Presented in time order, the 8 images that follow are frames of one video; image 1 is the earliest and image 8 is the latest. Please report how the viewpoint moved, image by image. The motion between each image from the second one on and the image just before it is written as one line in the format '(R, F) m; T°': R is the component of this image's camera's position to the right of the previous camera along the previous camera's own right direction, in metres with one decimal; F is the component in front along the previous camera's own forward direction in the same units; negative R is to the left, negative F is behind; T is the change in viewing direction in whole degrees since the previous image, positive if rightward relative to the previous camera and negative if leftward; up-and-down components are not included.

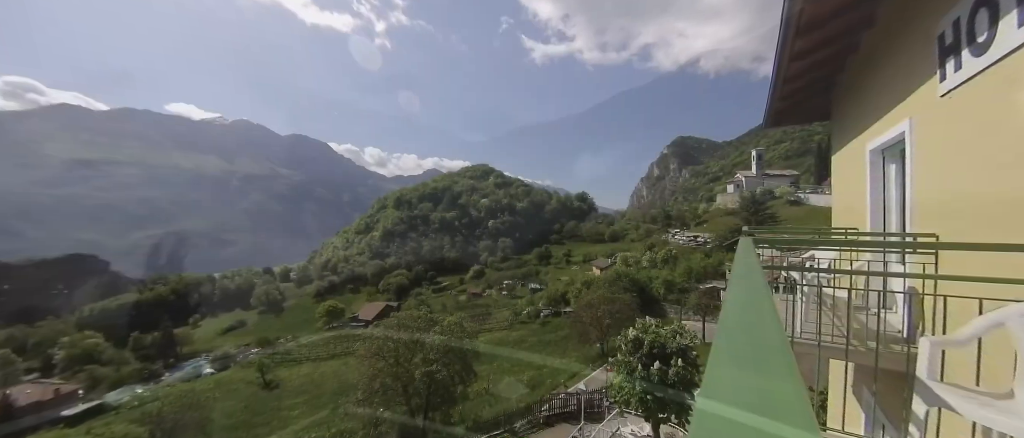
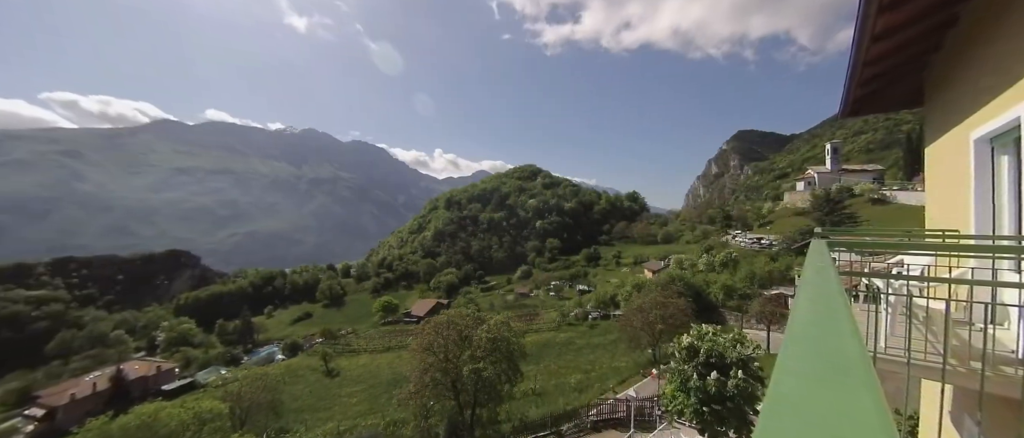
(0.0, +0.2) m; -6°
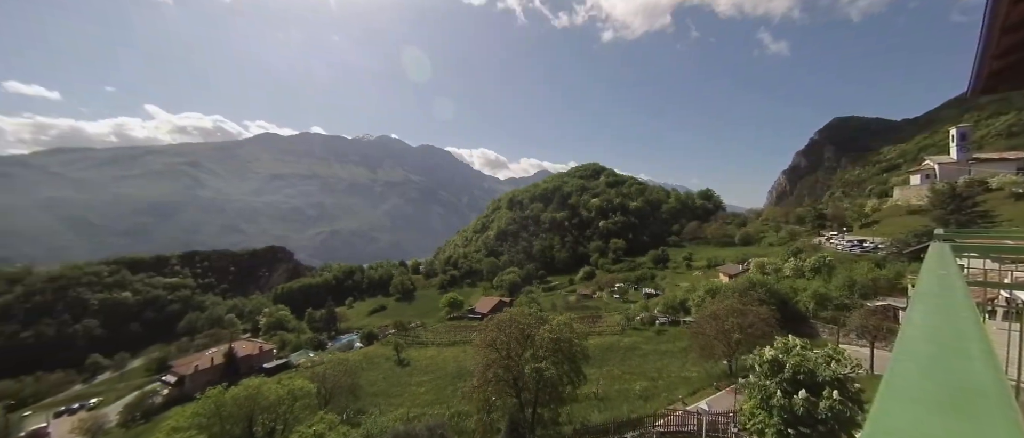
(0.0, +0.3) m; -8°
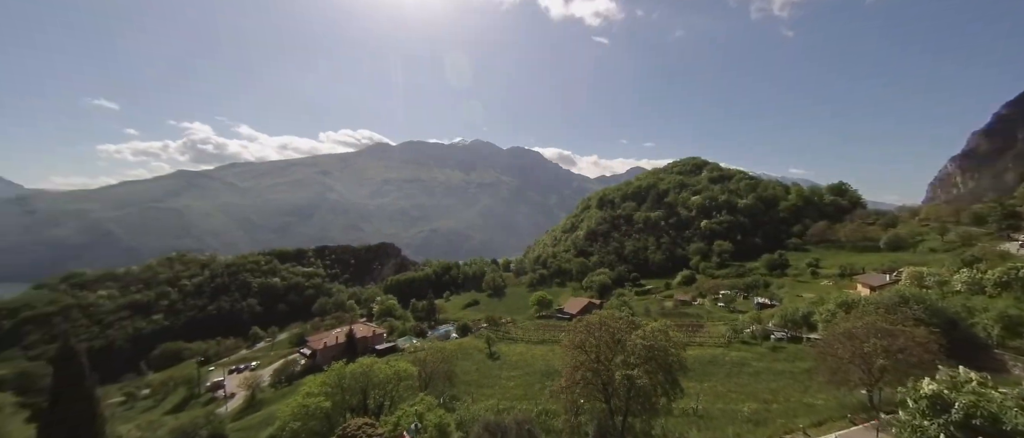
(0.0, +0.4) m; -12°
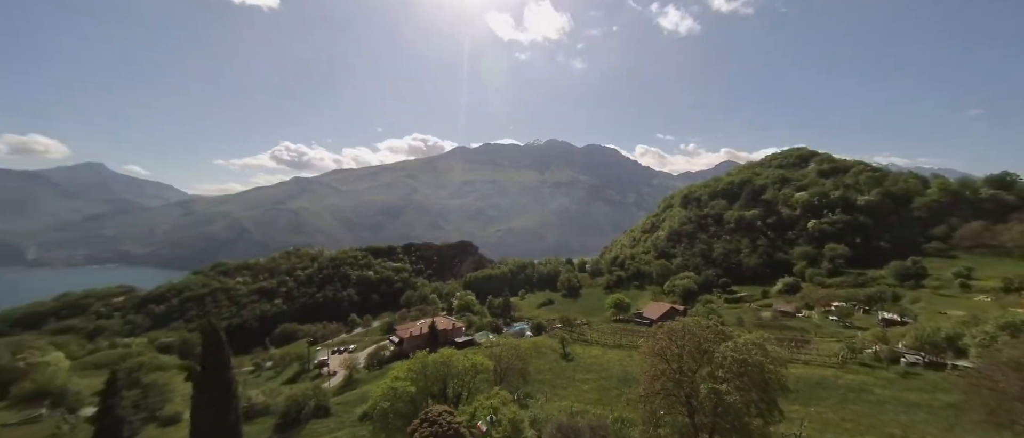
(0.0, +0.4) m; -10°
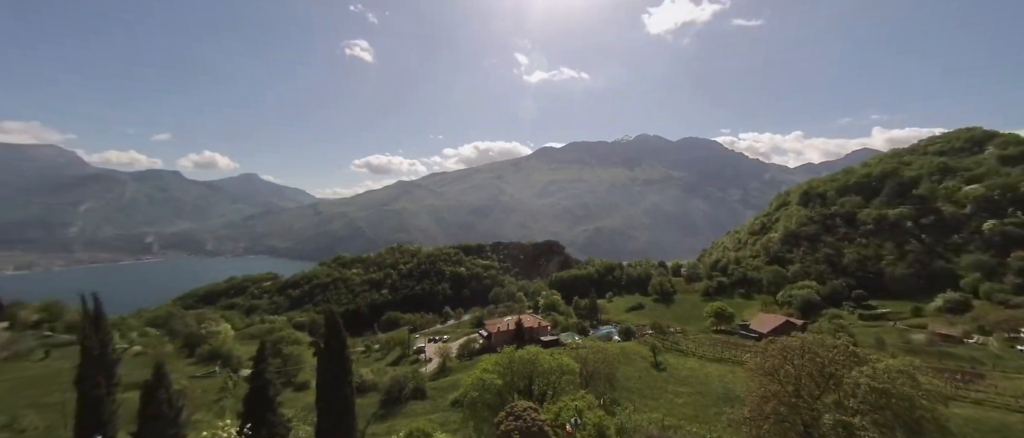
(0.0, +0.6) m; -12°
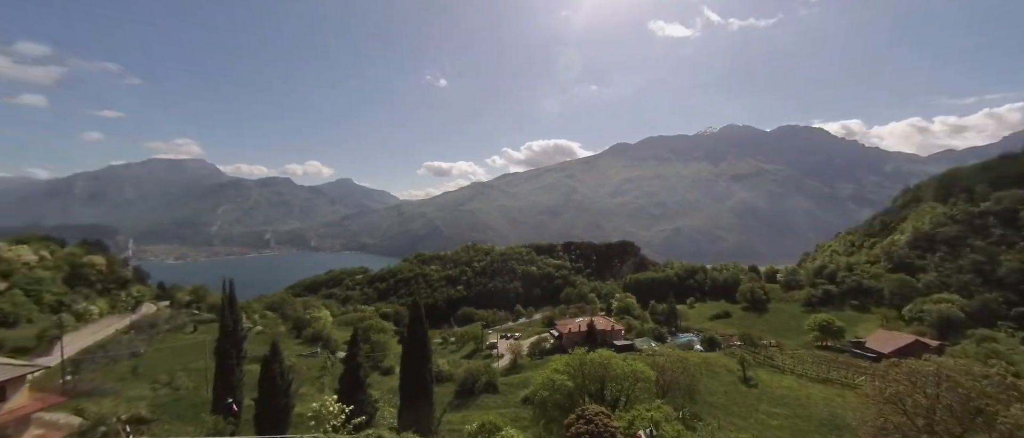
(0.0, +0.5) m; -10°
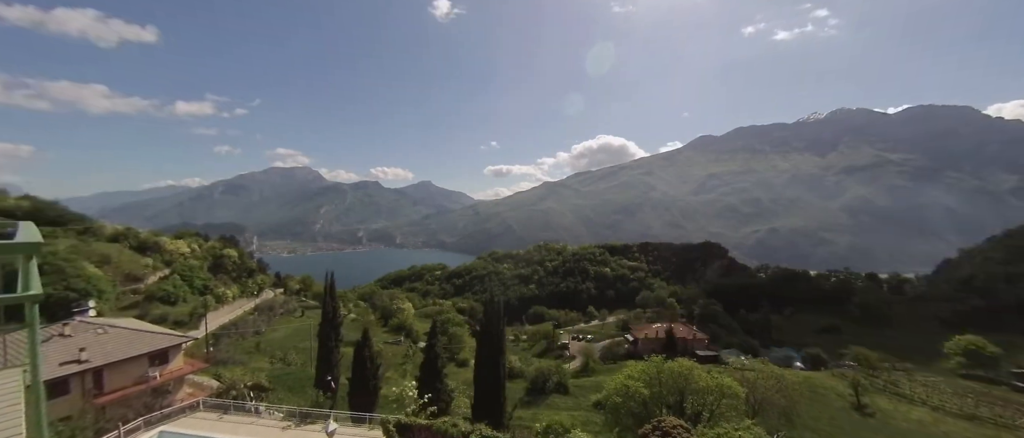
(0.0, +0.6) m; -10°
